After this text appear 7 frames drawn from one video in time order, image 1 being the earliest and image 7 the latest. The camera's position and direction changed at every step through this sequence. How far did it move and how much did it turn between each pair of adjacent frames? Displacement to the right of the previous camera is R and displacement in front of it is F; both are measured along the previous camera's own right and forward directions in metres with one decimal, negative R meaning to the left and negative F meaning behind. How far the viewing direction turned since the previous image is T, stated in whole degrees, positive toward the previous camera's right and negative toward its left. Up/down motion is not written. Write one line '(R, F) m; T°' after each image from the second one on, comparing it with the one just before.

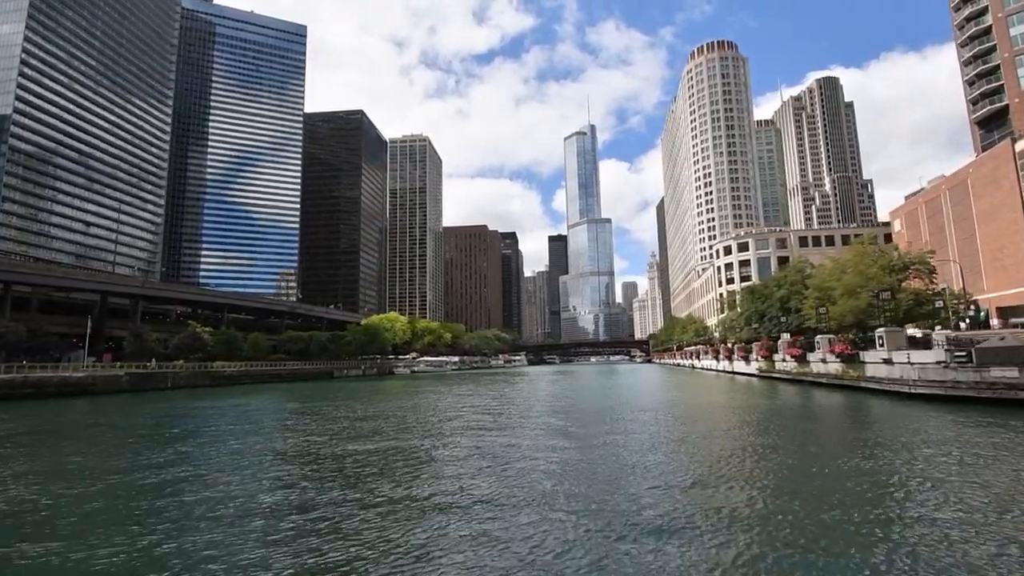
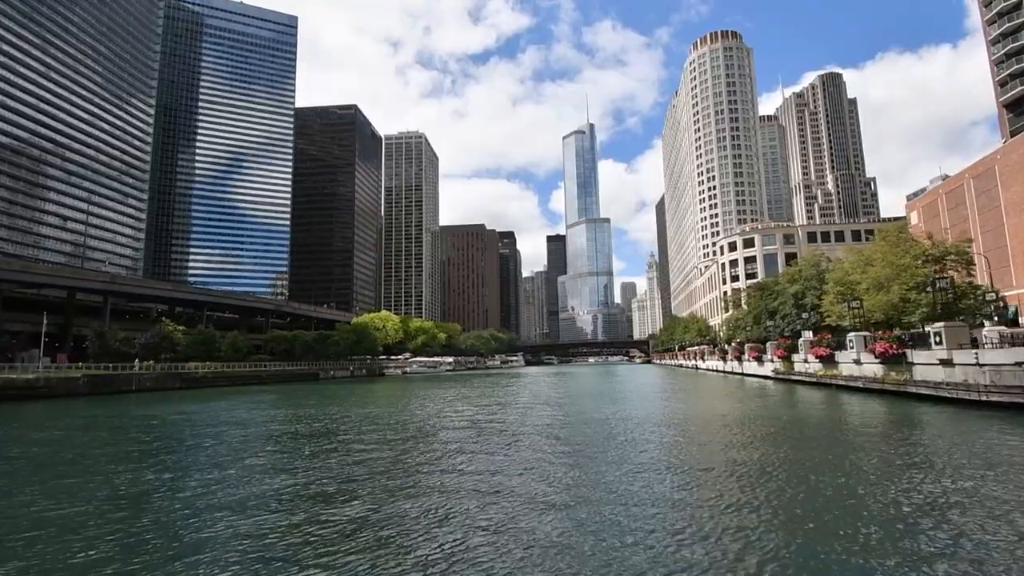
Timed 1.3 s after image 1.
(+0.5, +5.1) m; 0°
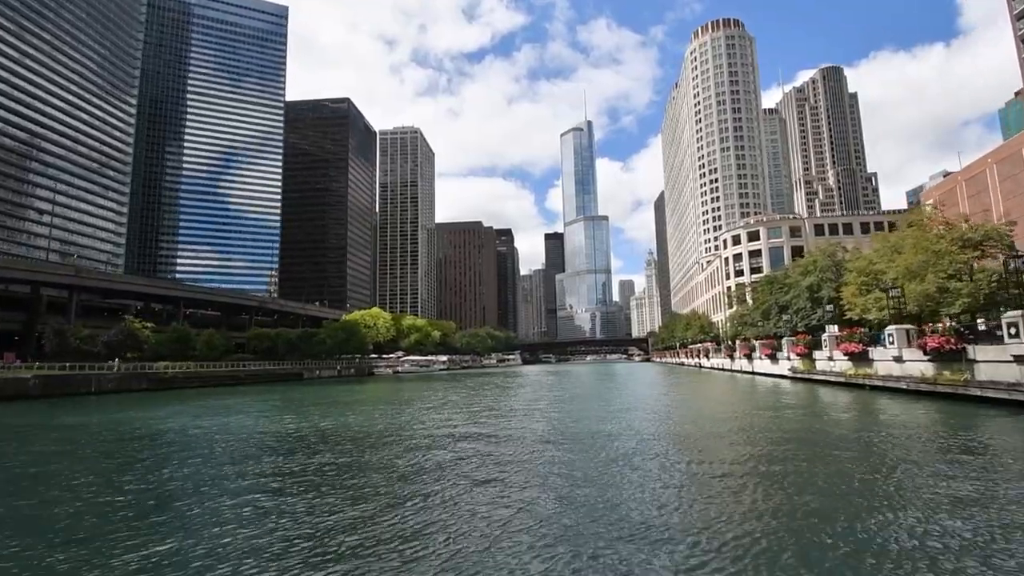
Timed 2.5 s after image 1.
(+0.6, +4.9) m; 0°
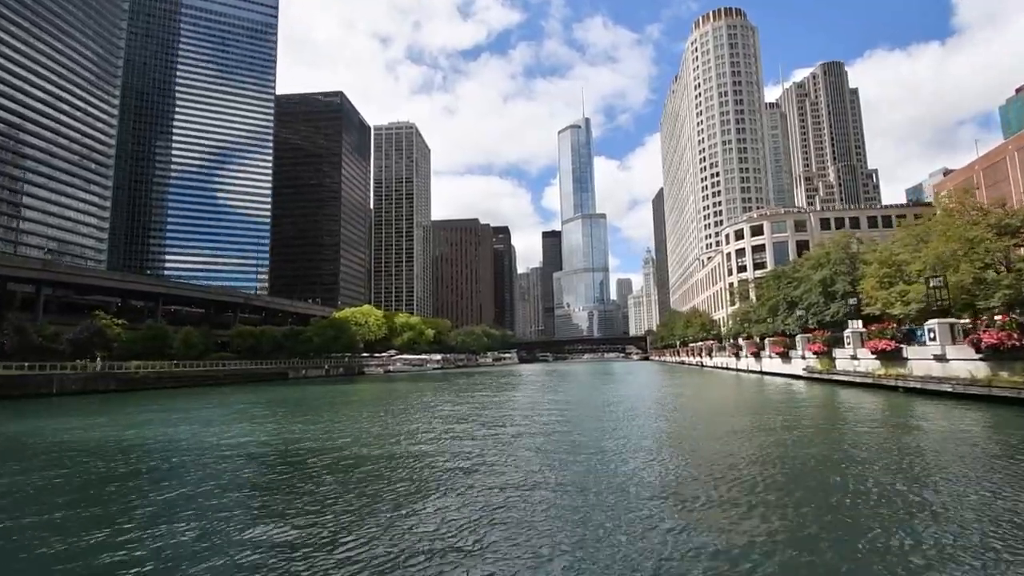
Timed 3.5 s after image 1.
(+0.4, +3.9) m; 0°
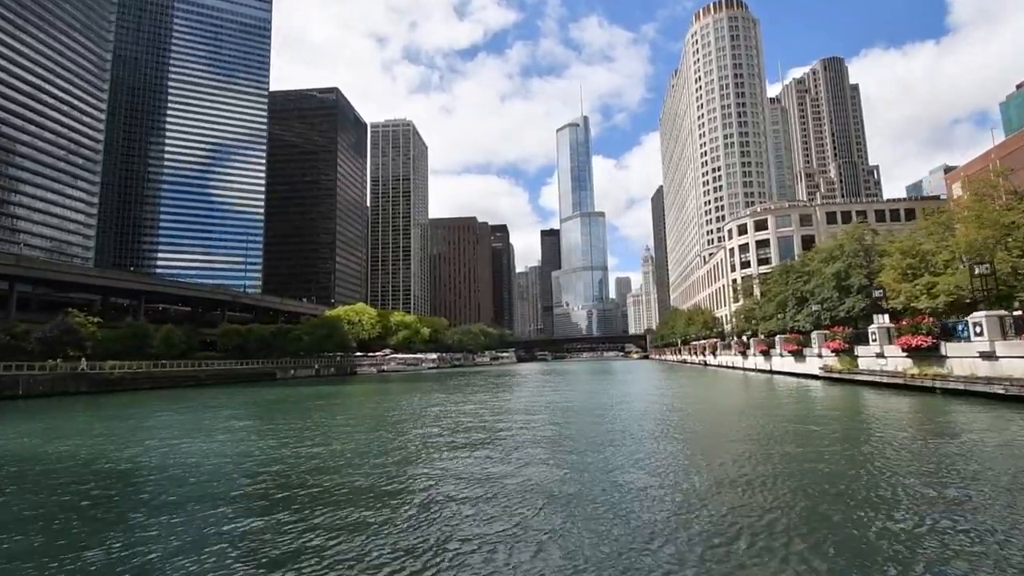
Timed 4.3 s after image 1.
(+0.3, +3.2) m; 0°
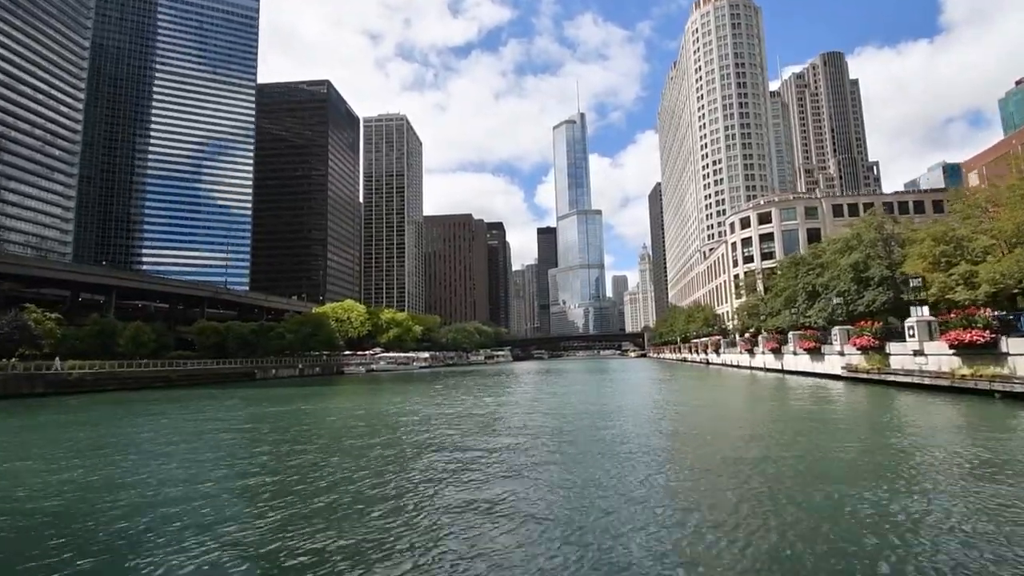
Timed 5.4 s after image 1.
(+0.5, +4.2) m; 0°
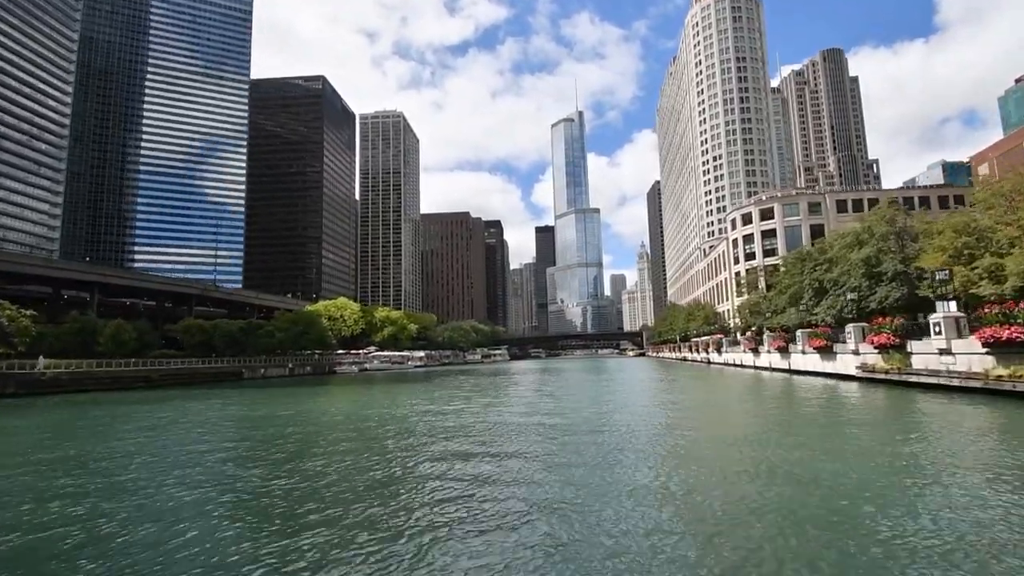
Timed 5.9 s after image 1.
(+0.3, +2.3) m; 0°
